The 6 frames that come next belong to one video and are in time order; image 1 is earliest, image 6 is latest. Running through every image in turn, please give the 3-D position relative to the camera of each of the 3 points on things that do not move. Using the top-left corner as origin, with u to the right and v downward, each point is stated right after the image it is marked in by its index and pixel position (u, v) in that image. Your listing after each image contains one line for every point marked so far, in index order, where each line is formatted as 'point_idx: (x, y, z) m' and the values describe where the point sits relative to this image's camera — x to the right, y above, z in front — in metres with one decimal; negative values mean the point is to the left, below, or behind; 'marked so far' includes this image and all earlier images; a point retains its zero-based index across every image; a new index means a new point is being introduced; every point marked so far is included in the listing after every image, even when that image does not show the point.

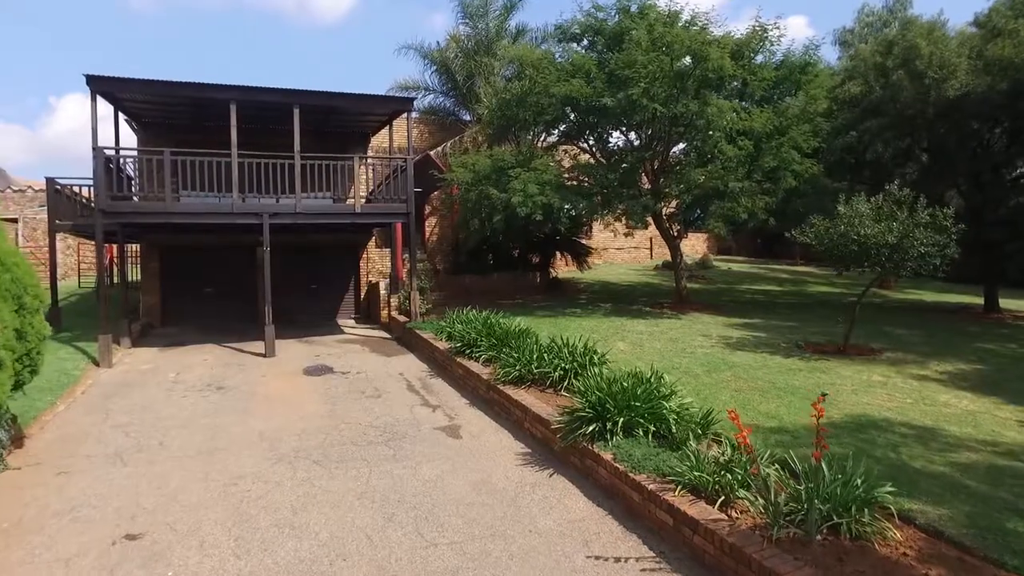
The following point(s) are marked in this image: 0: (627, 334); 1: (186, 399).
0: (+1.8, -0.7, +11.5) m
1: (-3.9, -1.4, +9.1) m
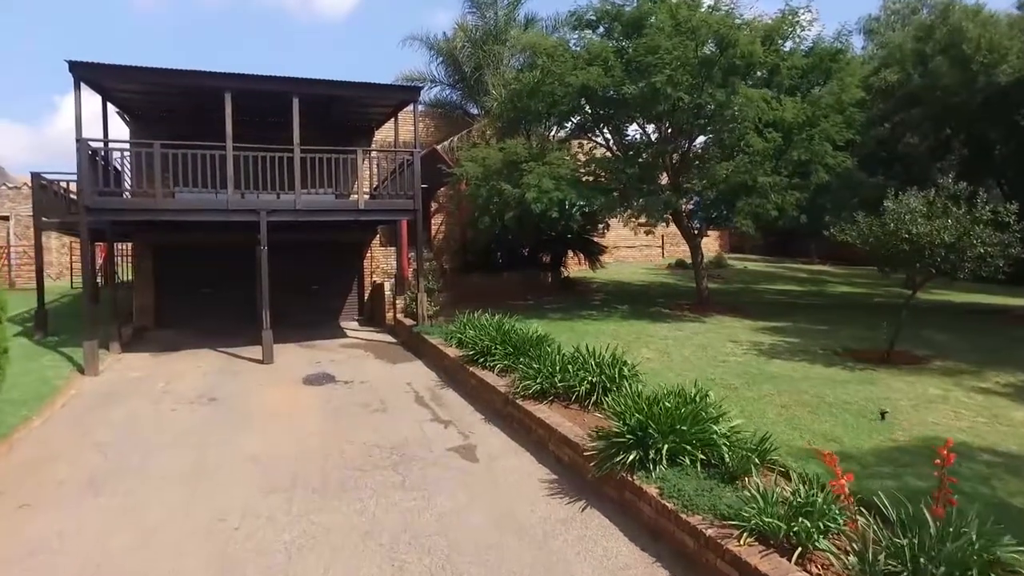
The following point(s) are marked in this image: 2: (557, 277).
0: (+2.0, -0.8, +10.7) m
1: (-3.7, -1.4, +8.3) m
2: (+1.1, +0.3, +18.2) m
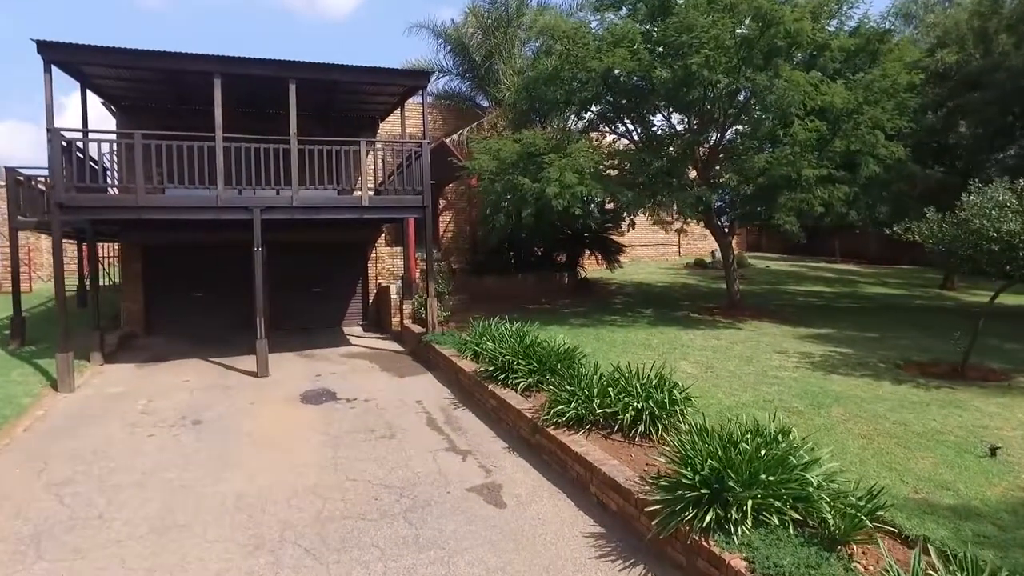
0: (+2.2, -0.8, +9.6) m
1: (-3.5, -1.5, +7.3) m
2: (+1.4, +0.2, +17.1) m
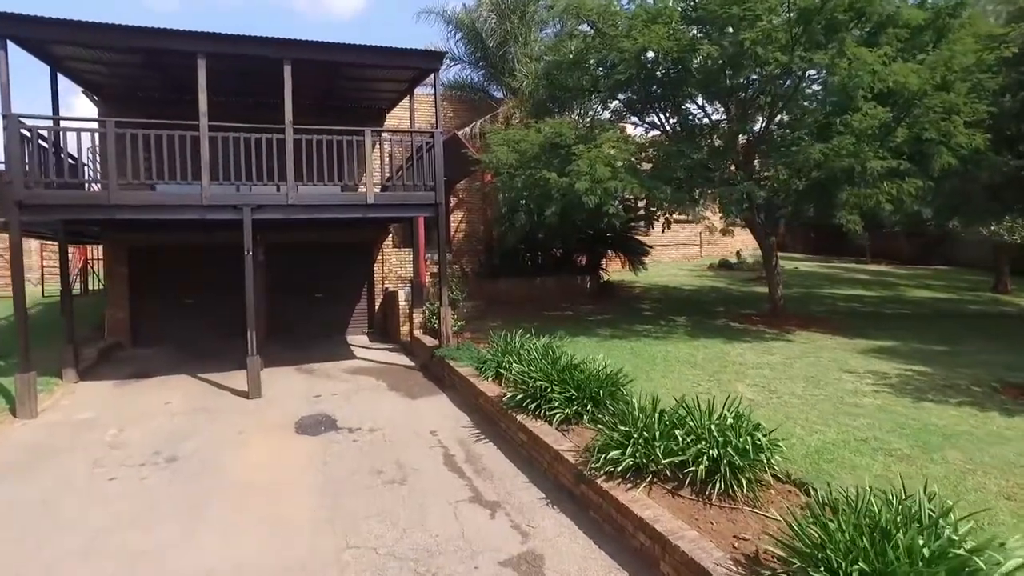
0: (+2.5, -0.9, +8.3) m
1: (-3.2, -1.6, +6.0) m
2: (+1.8, +0.1, +15.8) m
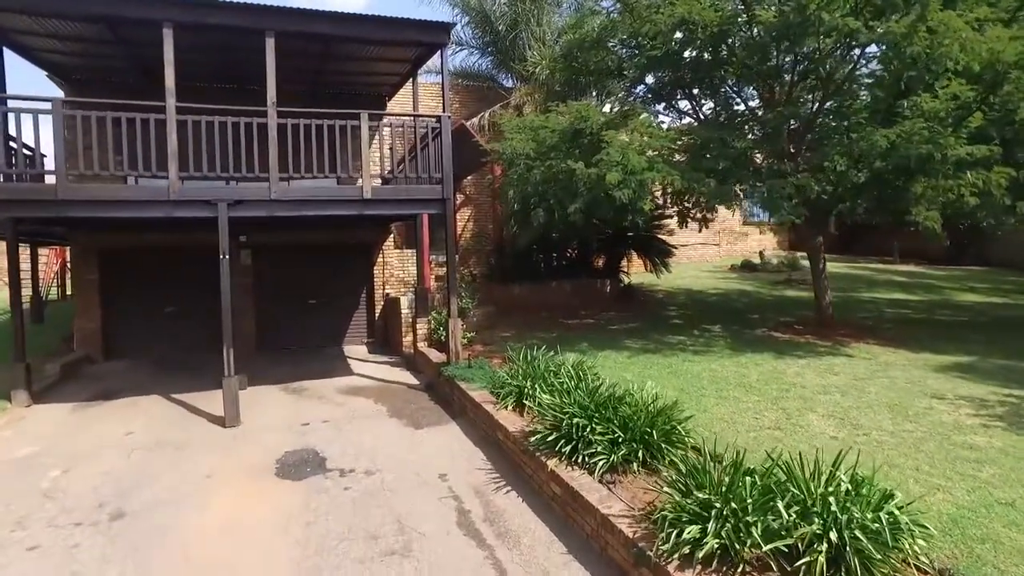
0: (+2.8, -1.0, +7.0) m
1: (-3.0, -1.7, +4.7) m
2: (+2.0, 0.0, +14.5) m
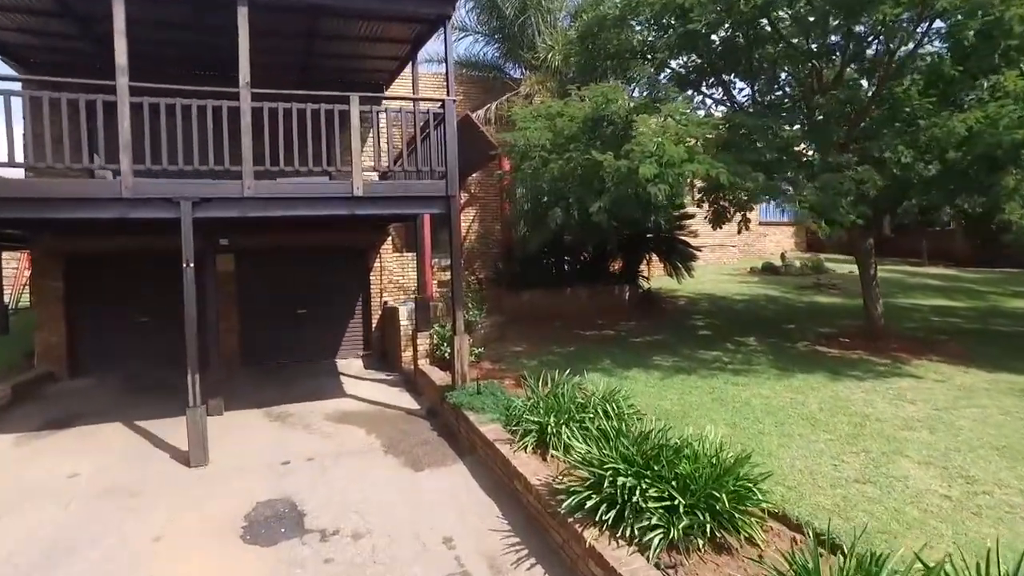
0: (+2.9, -1.1, +5.7) m
1: (-2.8, -1.8, +3.5) m
2: (+2.2, -0.1, +13.2) m
